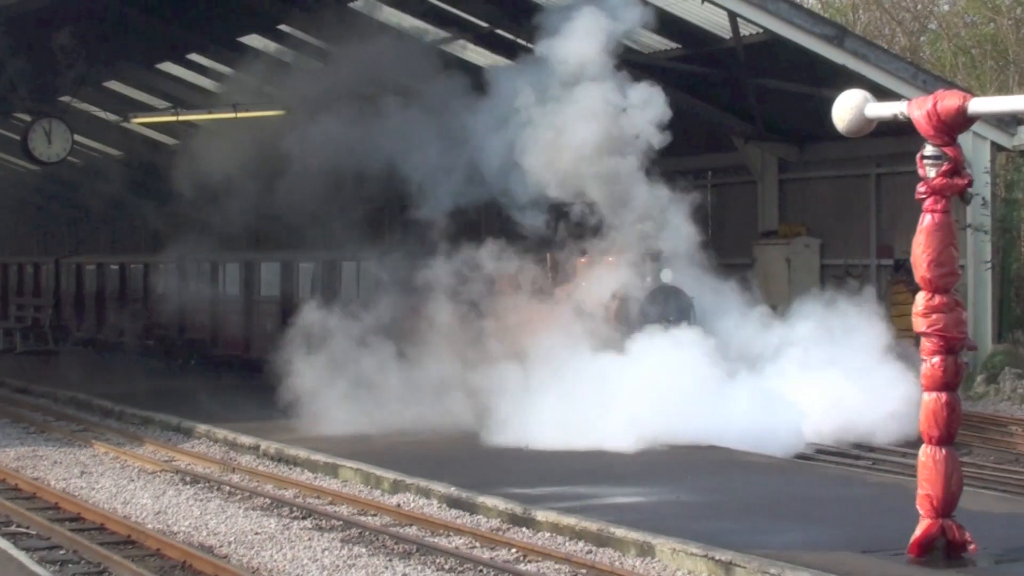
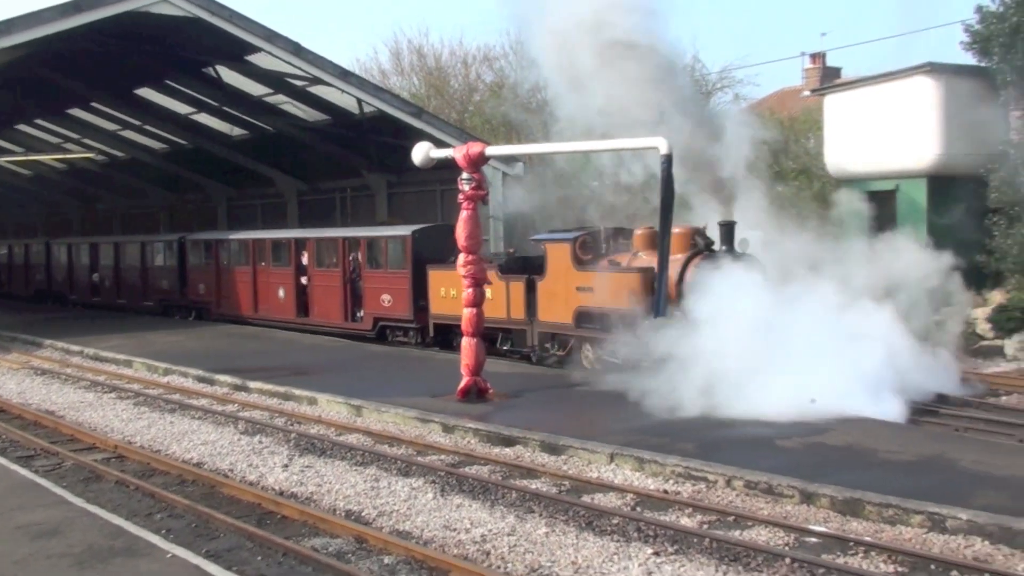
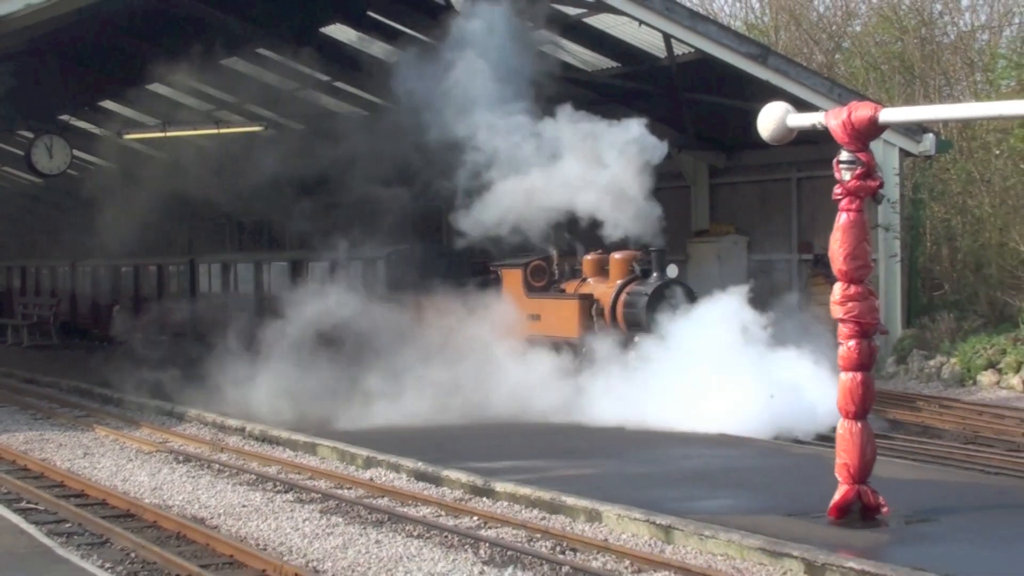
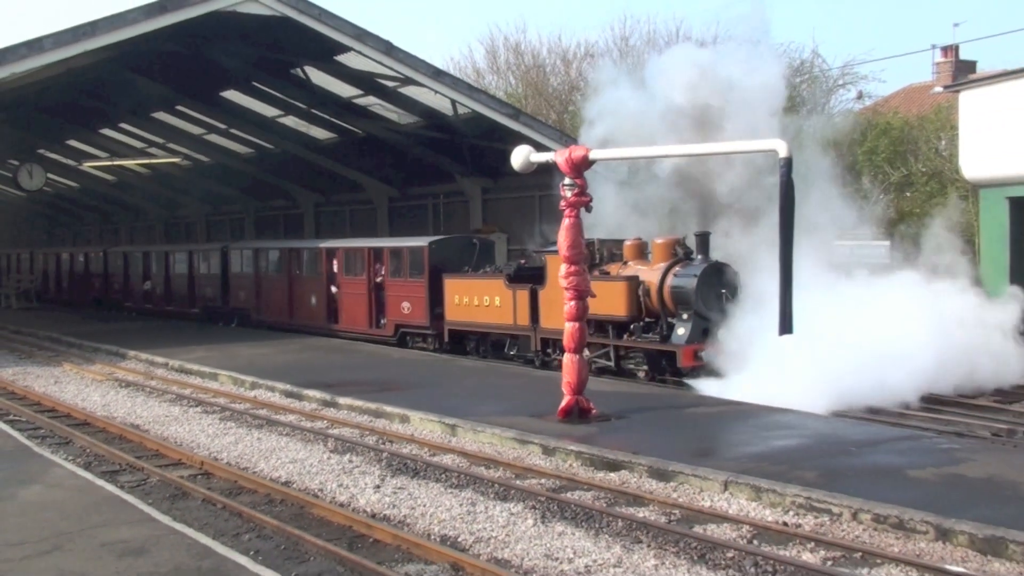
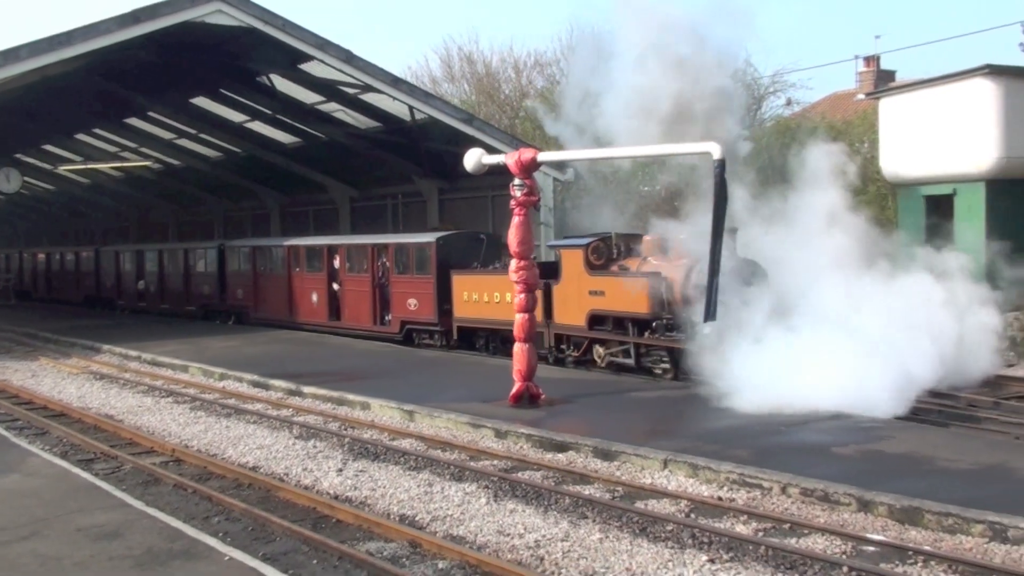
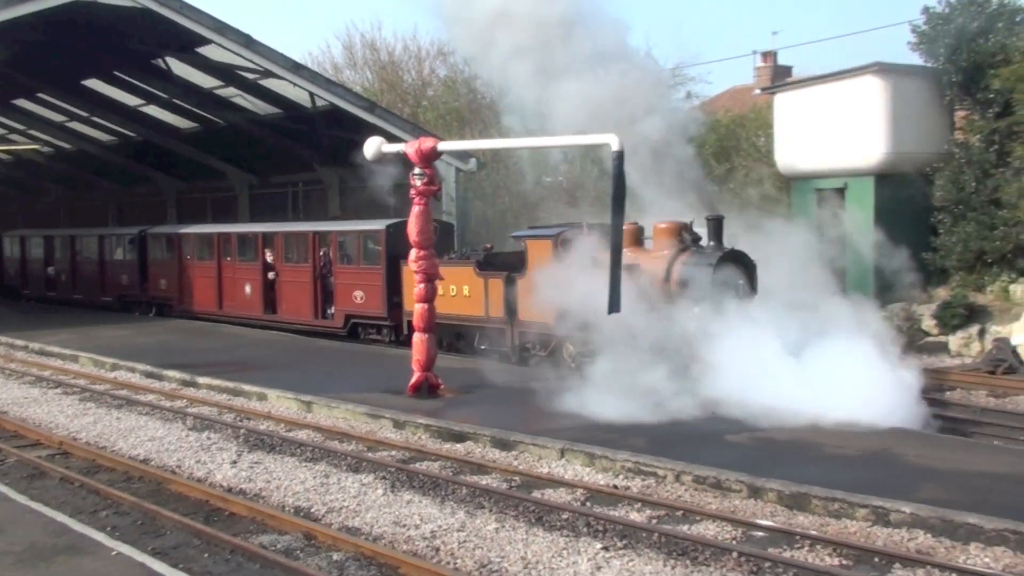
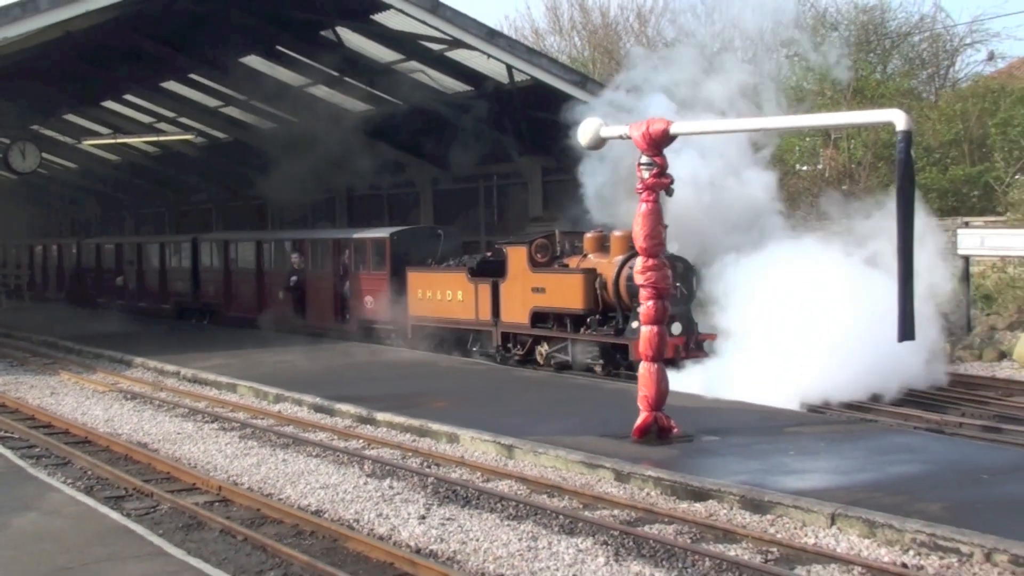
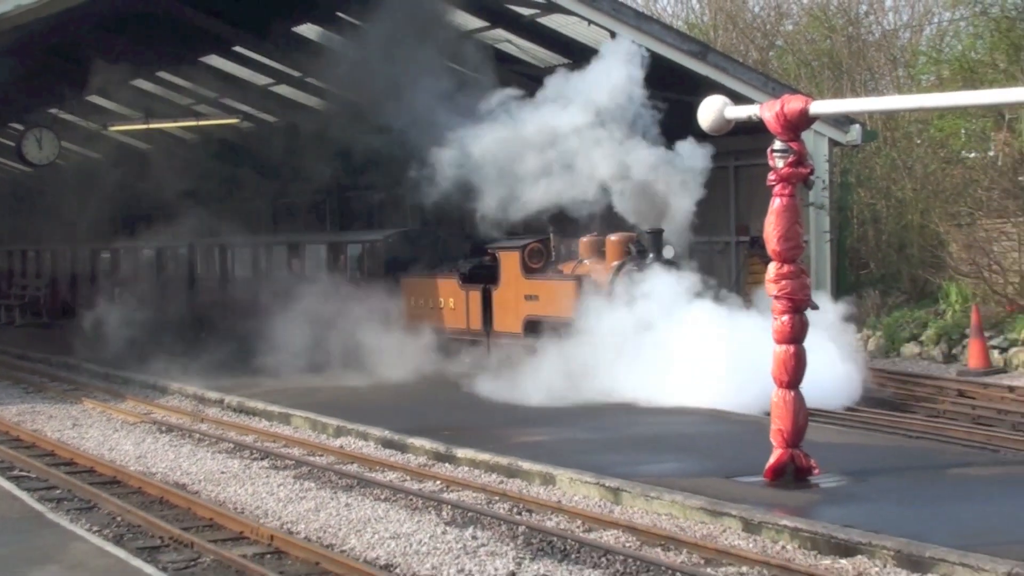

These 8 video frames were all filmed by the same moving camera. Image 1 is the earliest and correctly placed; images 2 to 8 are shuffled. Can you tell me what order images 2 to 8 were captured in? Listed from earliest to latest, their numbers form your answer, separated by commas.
3, 8, 7, 4, 5, 2, 6
